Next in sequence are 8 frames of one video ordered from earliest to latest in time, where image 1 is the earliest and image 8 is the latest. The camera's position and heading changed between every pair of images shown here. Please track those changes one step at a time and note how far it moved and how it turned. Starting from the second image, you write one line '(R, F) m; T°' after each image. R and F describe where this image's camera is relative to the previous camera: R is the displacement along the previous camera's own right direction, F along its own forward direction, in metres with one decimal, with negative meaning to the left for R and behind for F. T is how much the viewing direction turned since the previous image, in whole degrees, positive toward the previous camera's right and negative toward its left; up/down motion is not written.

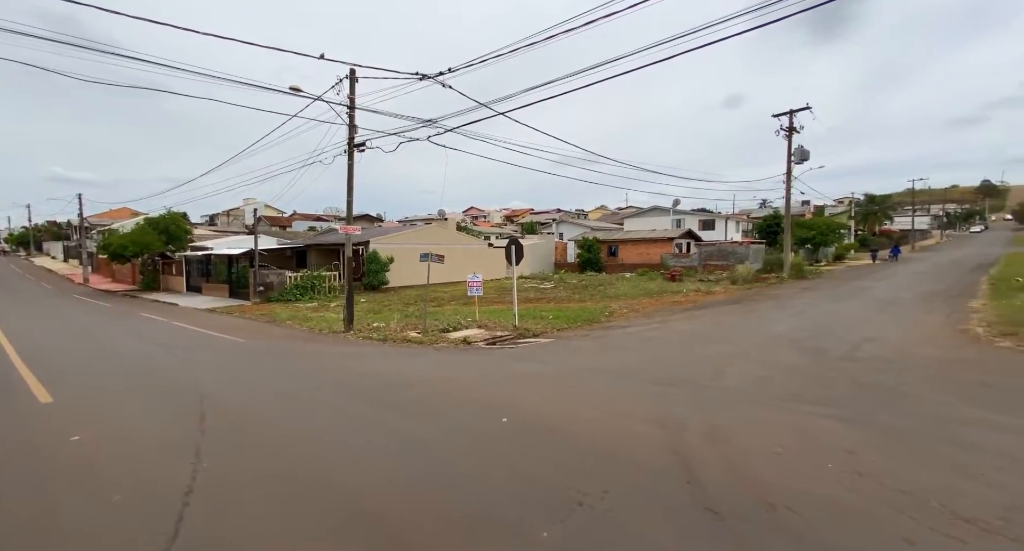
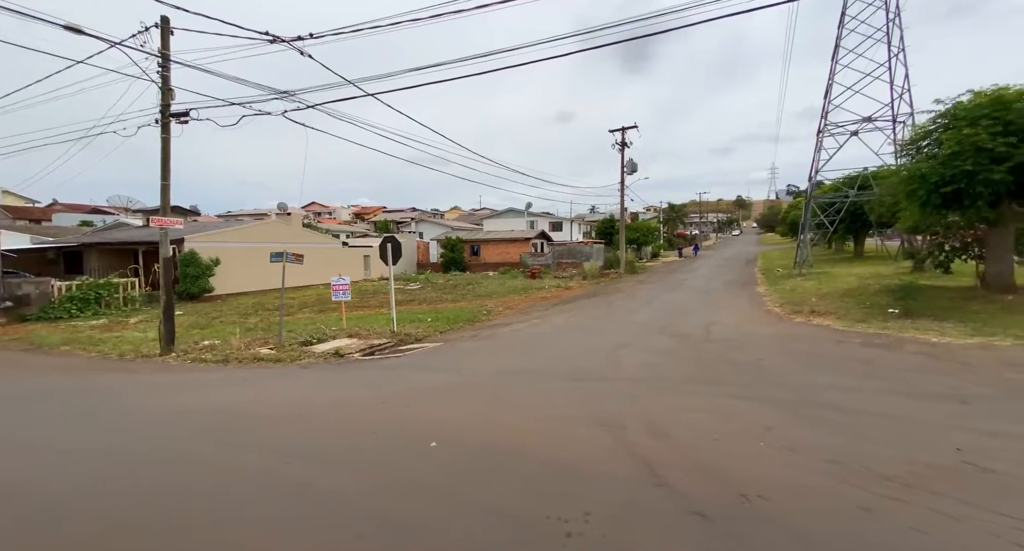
(-0.9, +0.8) m; +21°
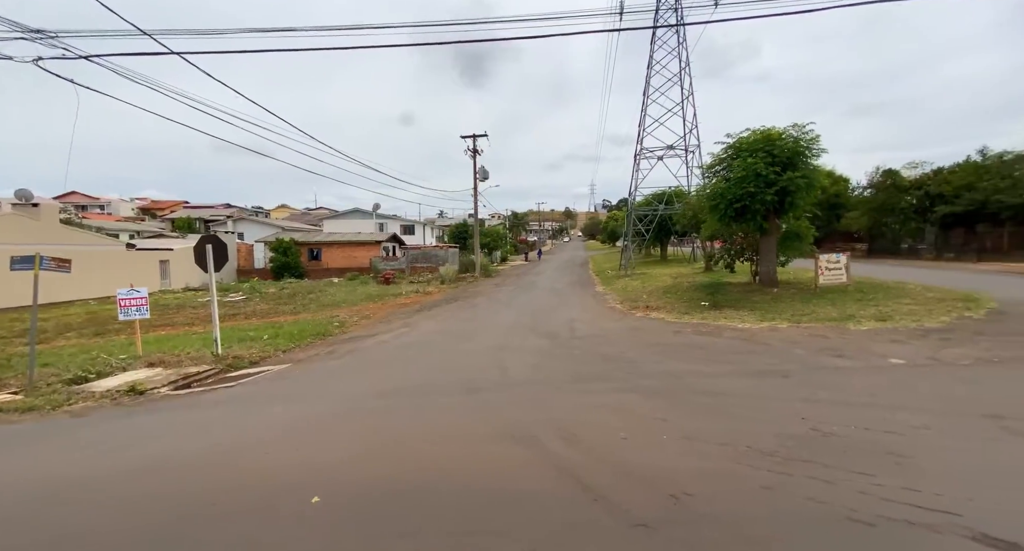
(-0.6, +0.8) m; +21°
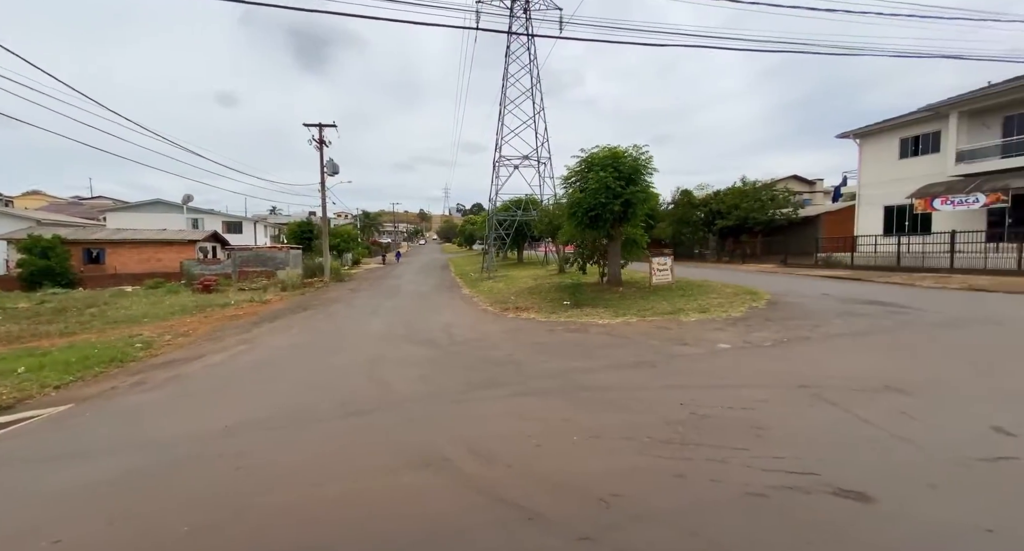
(-0.6, +0.6) m; +20°
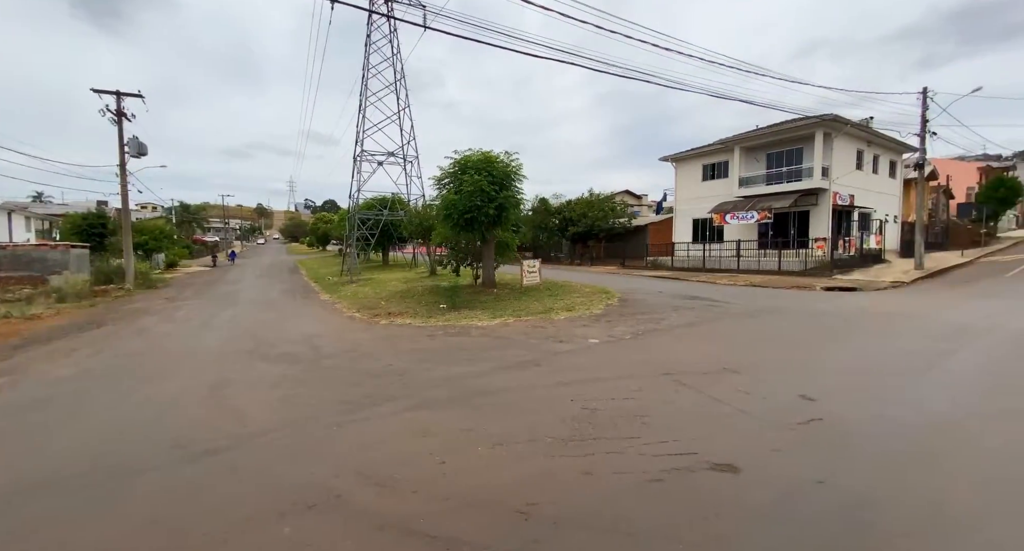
(-0.5, +0.4) m; +19°
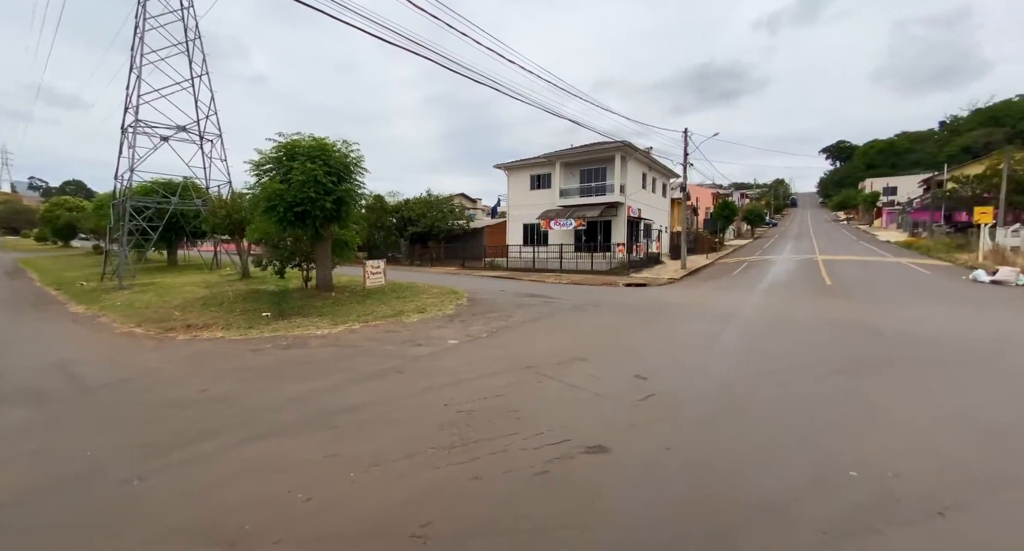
(-0.6, +0.5) m; +24°
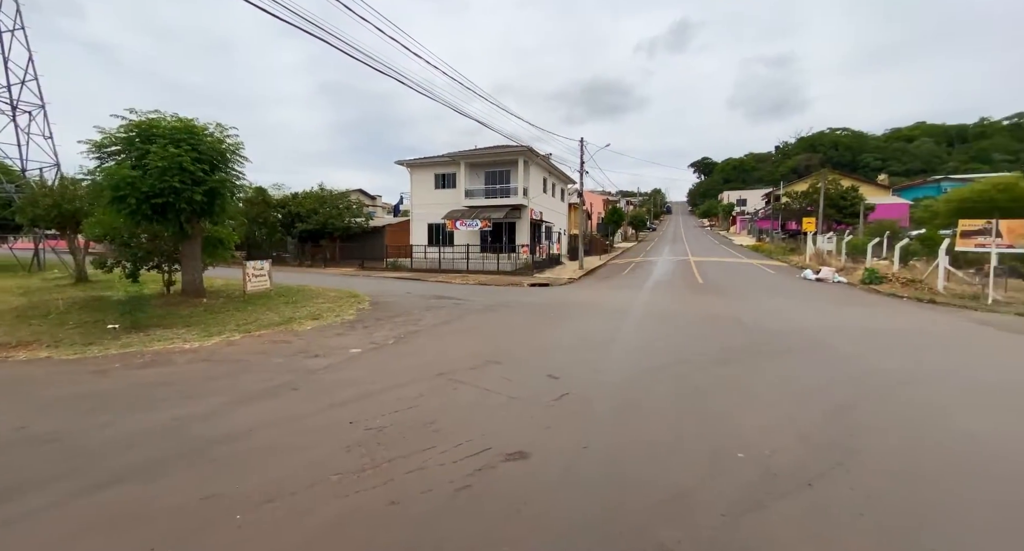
(-0.2, +0.3) m; +13°
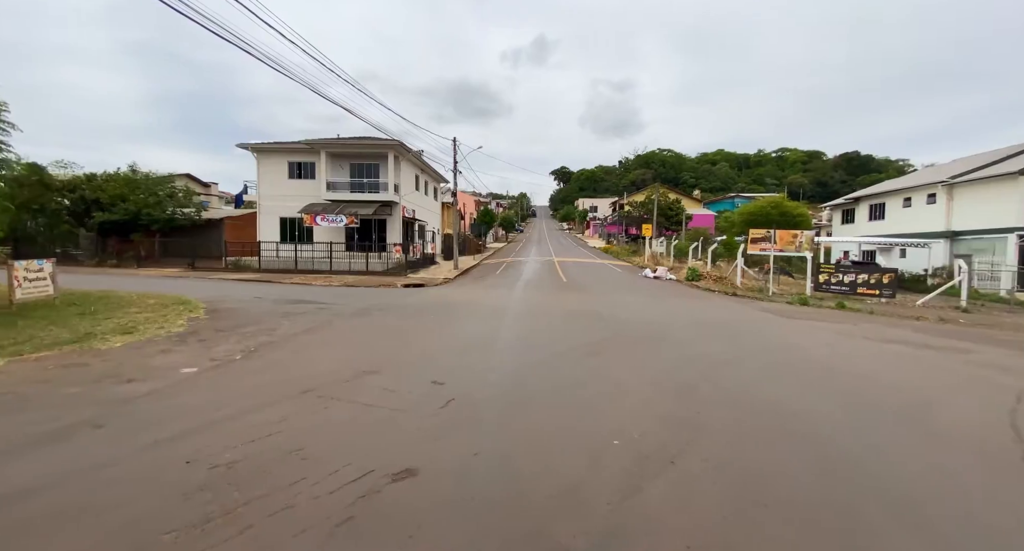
(-0.2, +0.4) m; +17°
